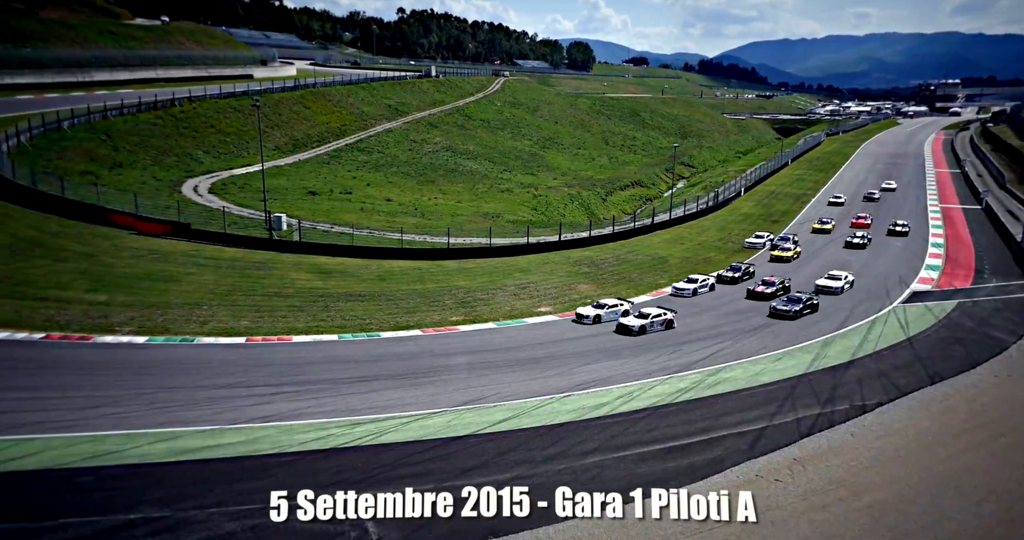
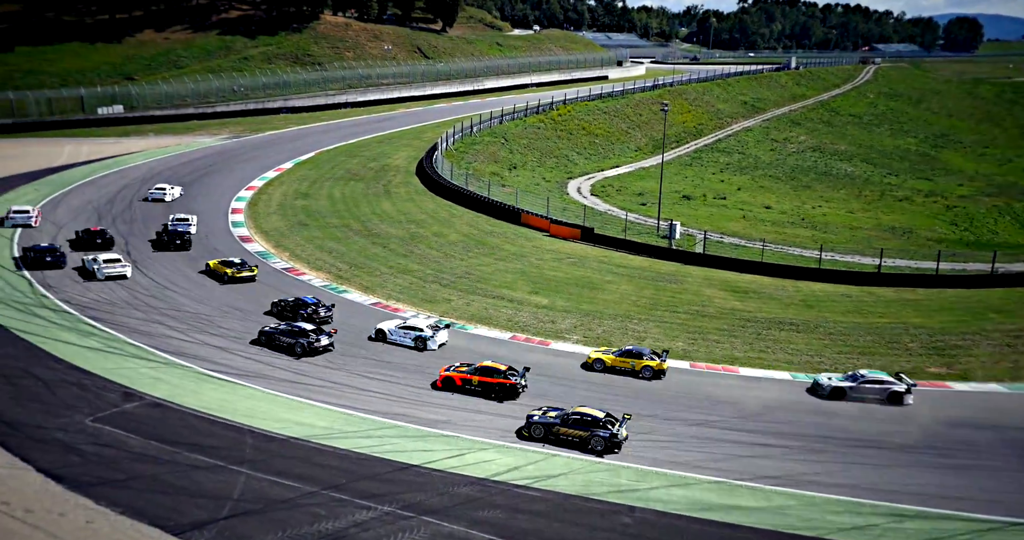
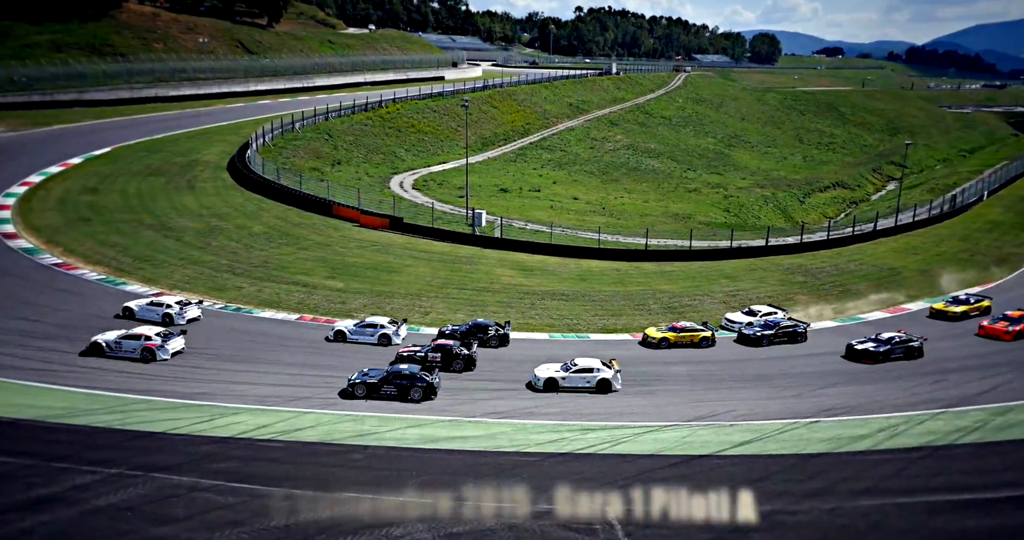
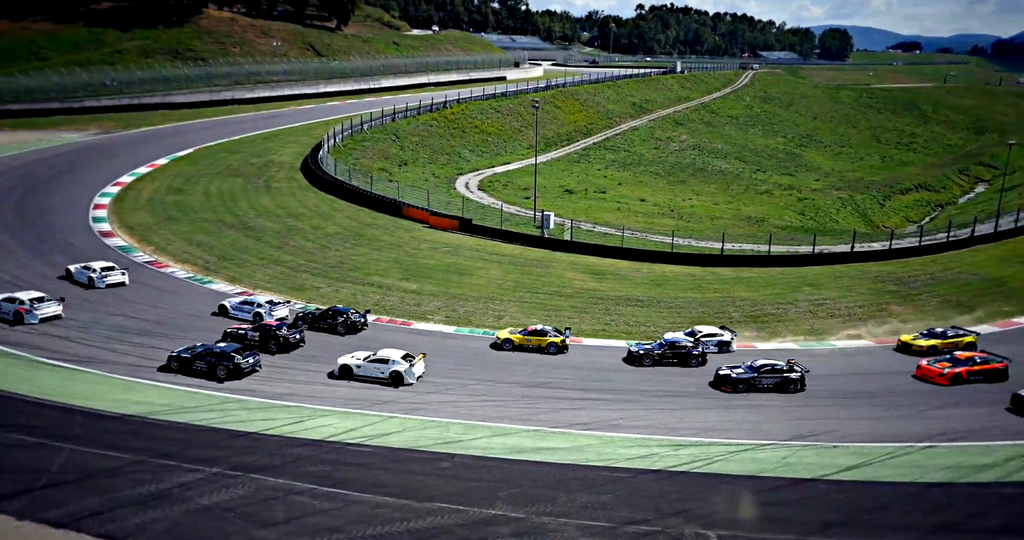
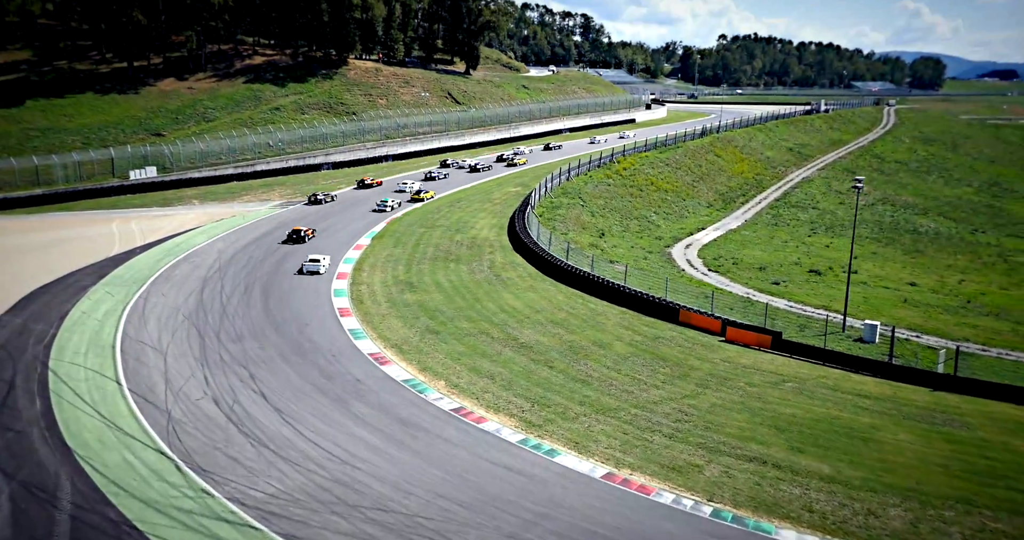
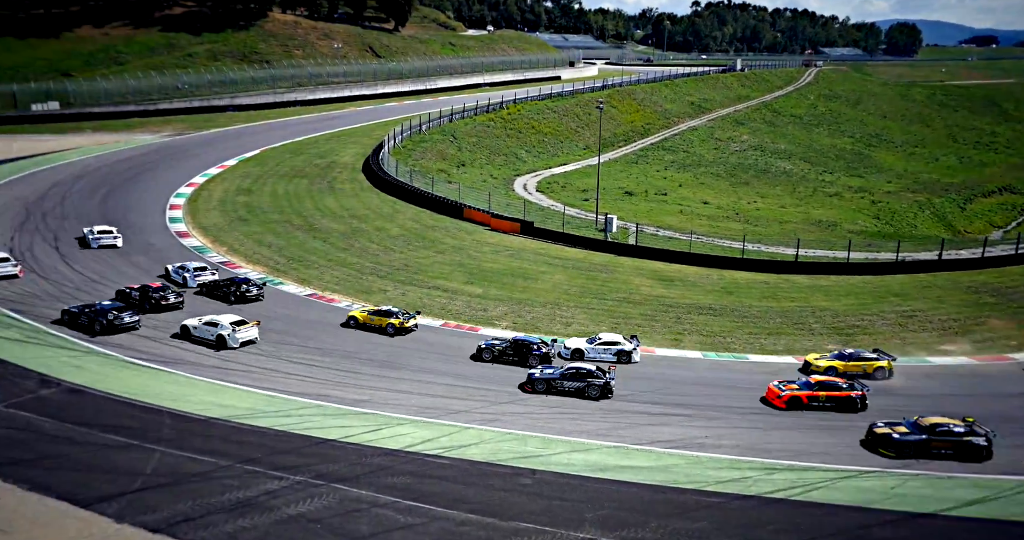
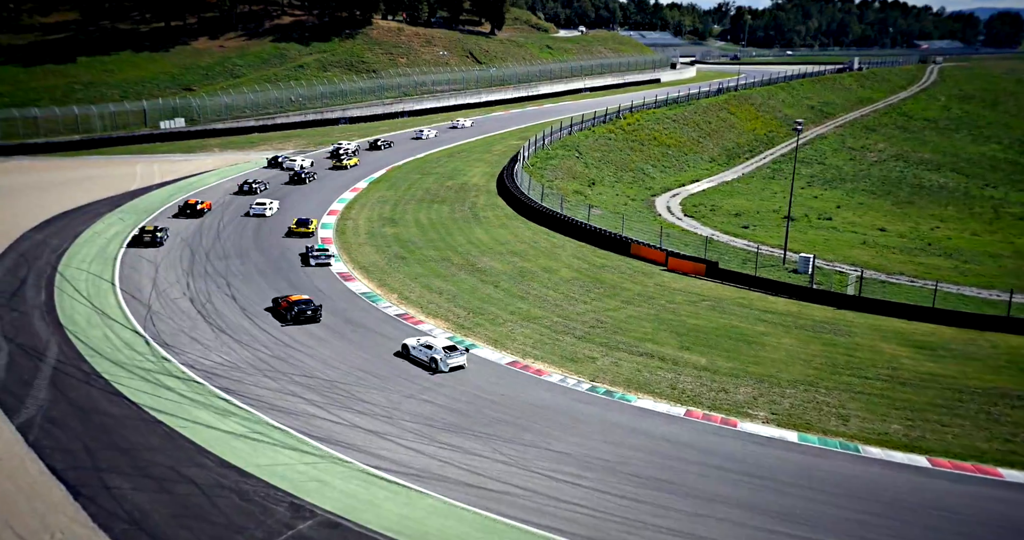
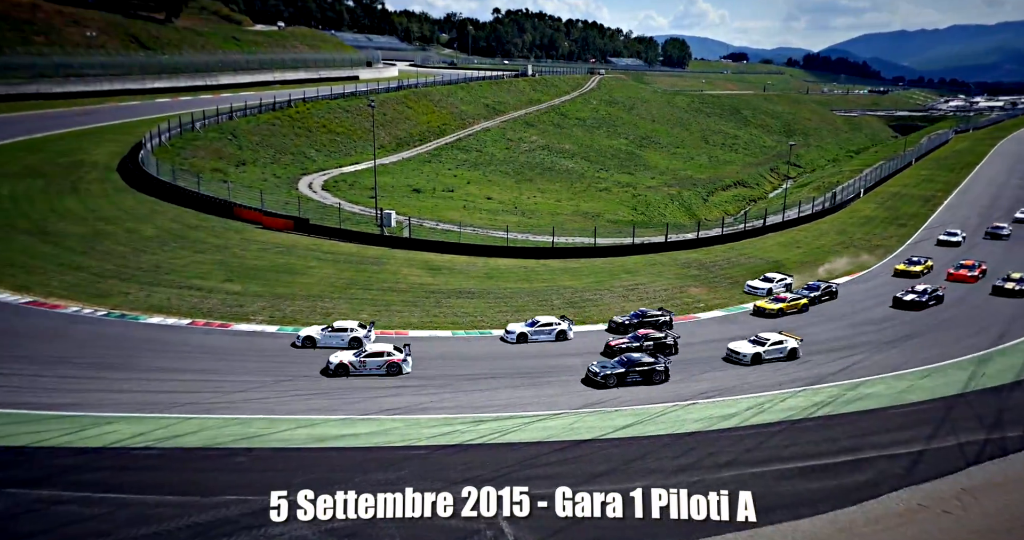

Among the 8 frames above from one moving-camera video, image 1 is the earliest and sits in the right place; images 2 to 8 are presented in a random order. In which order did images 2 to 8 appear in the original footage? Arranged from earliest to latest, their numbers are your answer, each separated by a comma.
8, 3, 4, 6, 2, 7, 5
